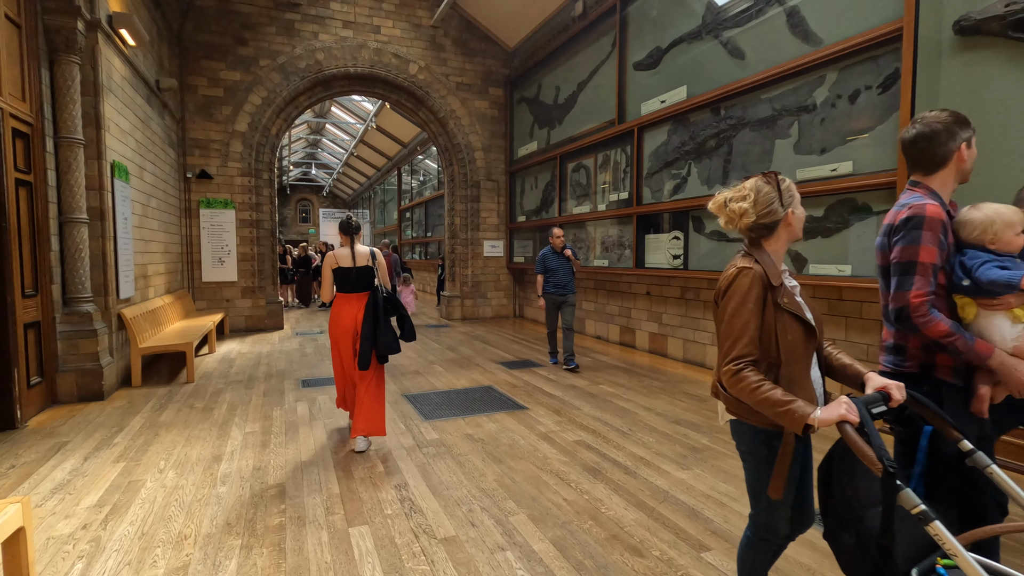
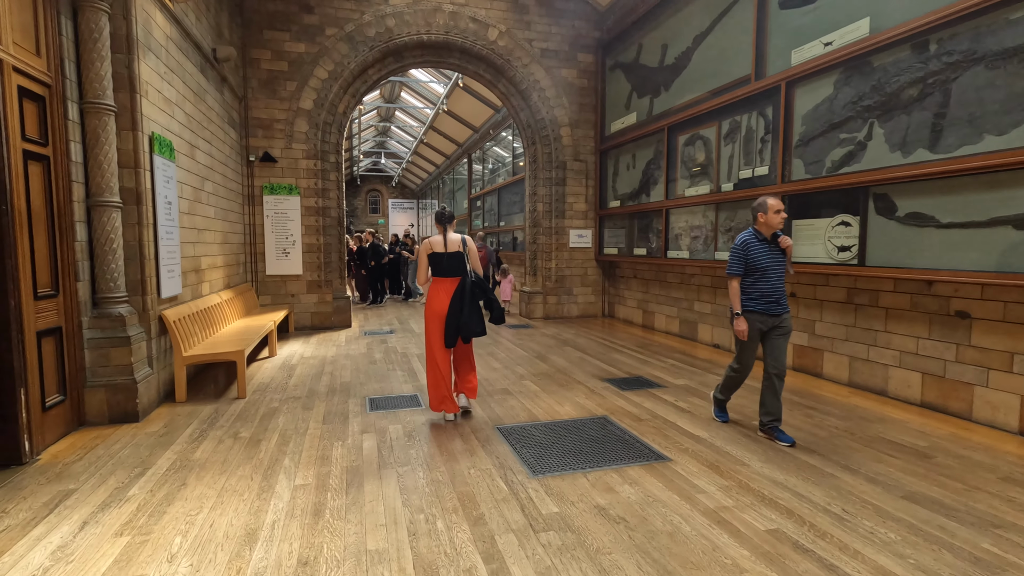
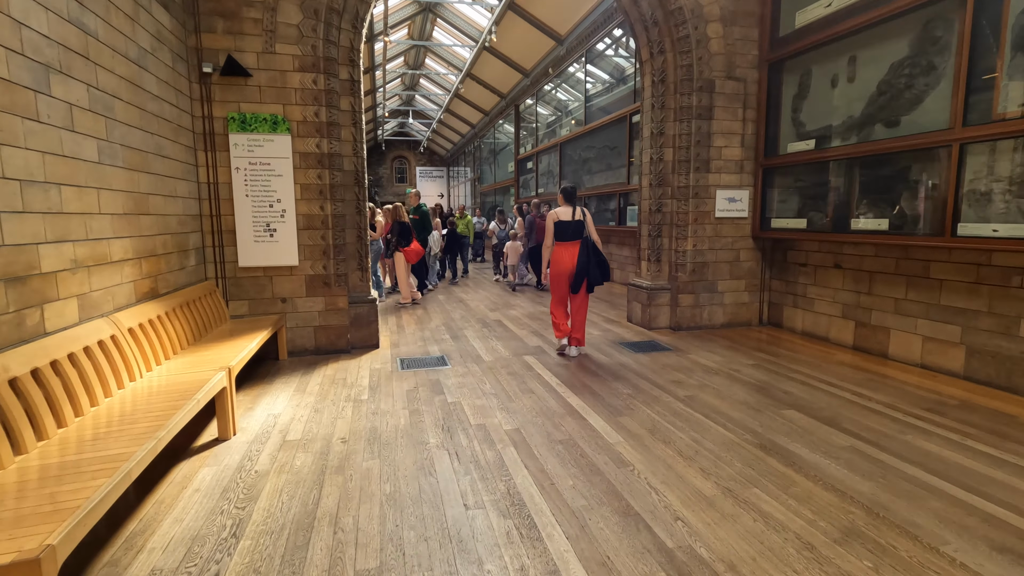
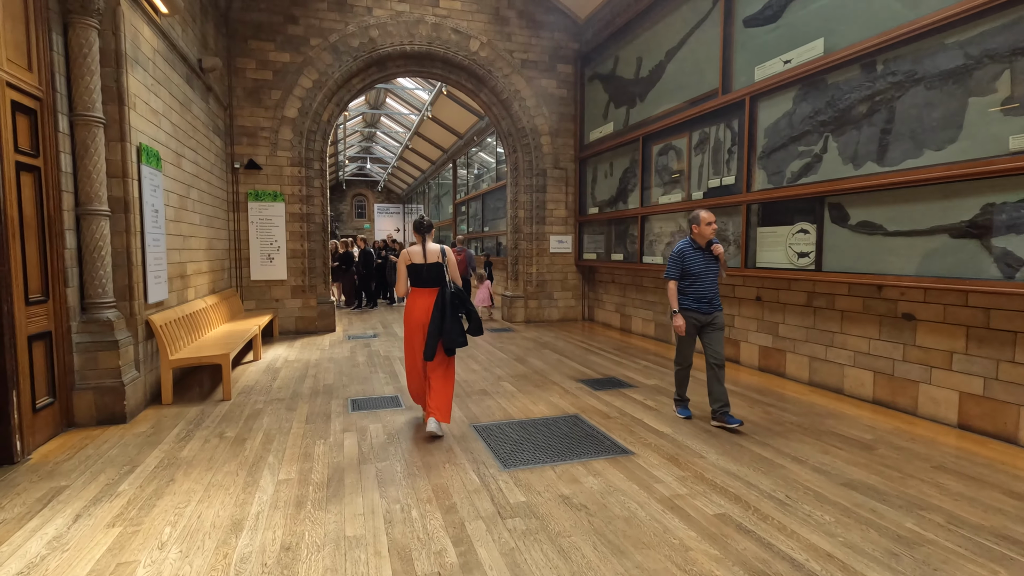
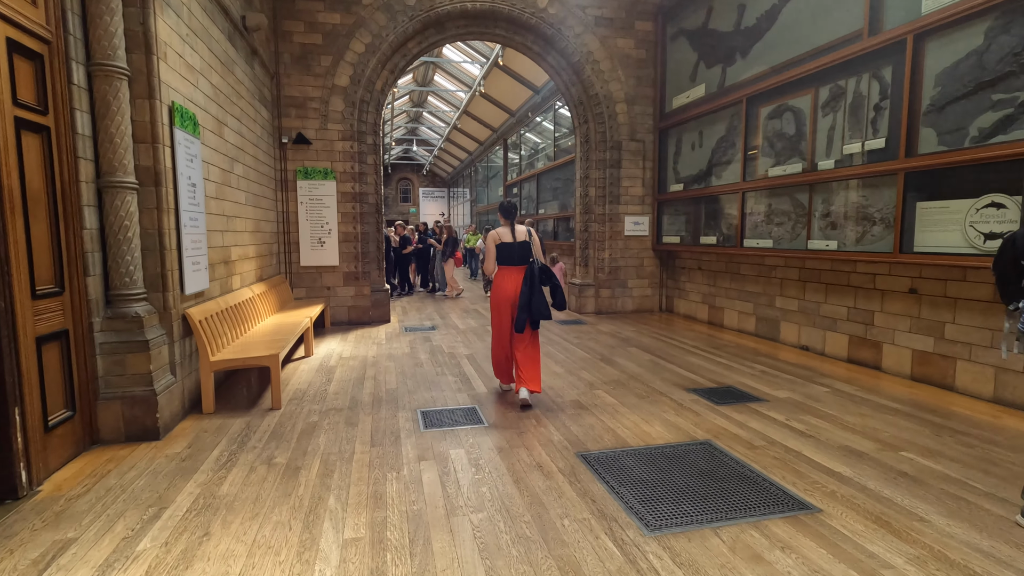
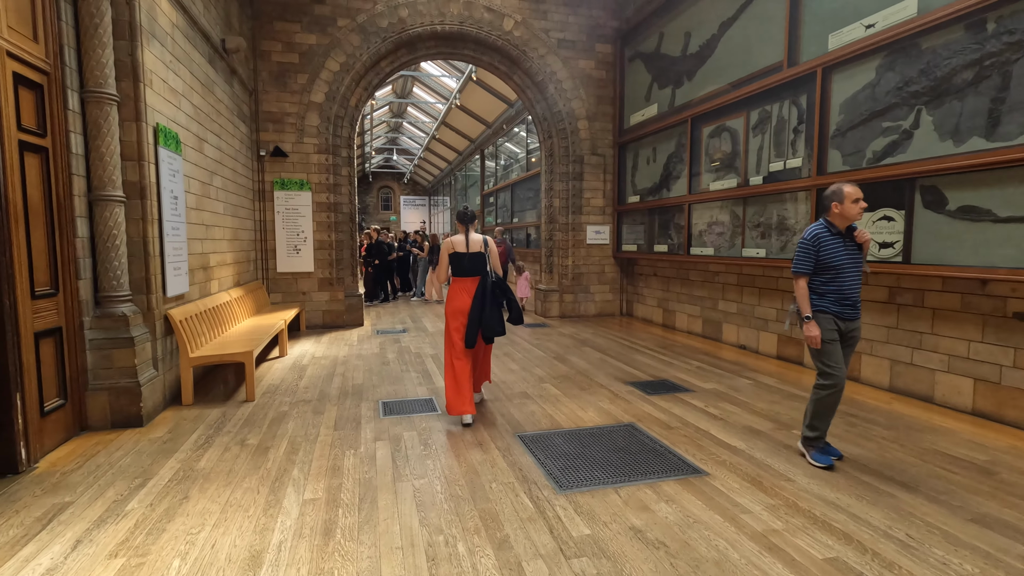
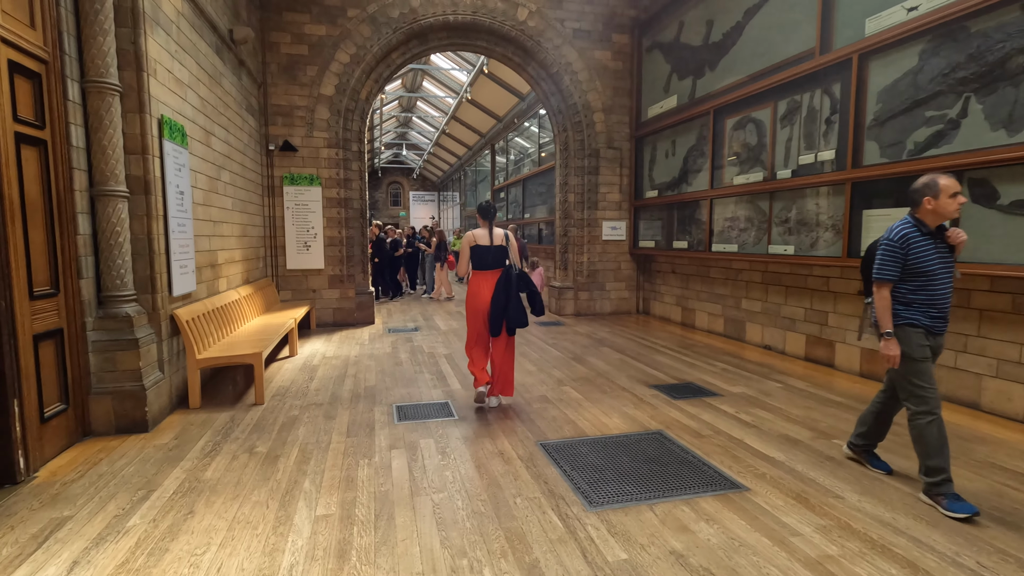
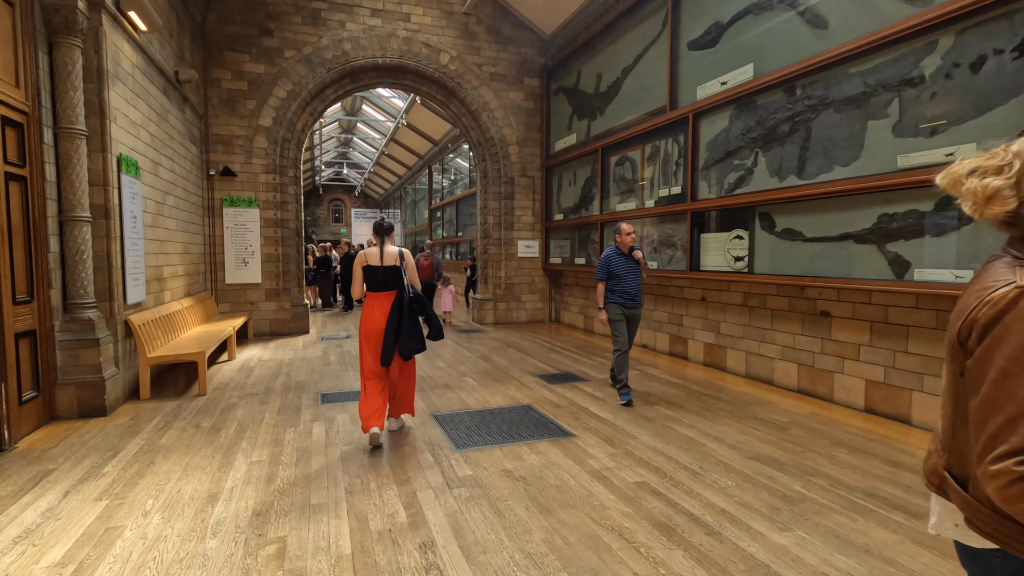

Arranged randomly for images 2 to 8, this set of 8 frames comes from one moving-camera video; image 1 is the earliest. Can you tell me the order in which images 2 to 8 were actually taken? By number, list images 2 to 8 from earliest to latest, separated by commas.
8, 4, 2, 6, 7, 5, 3
